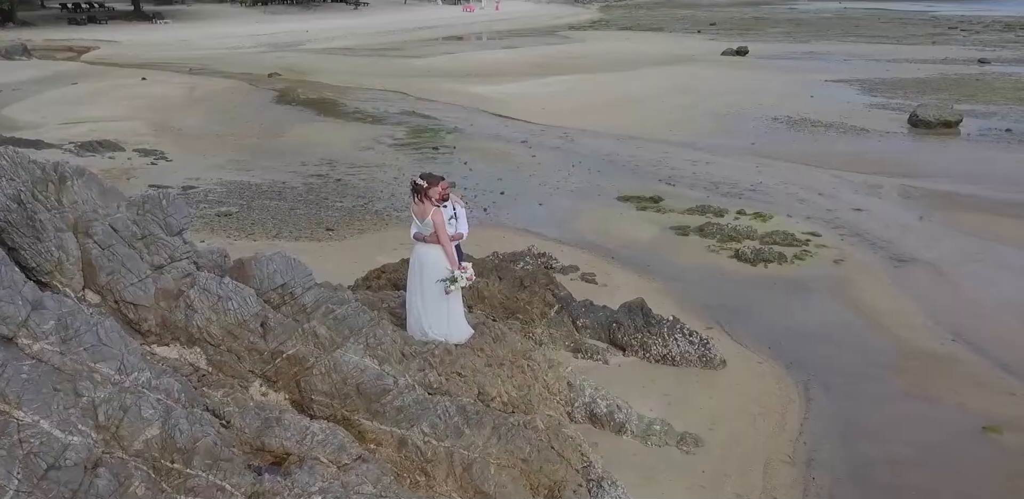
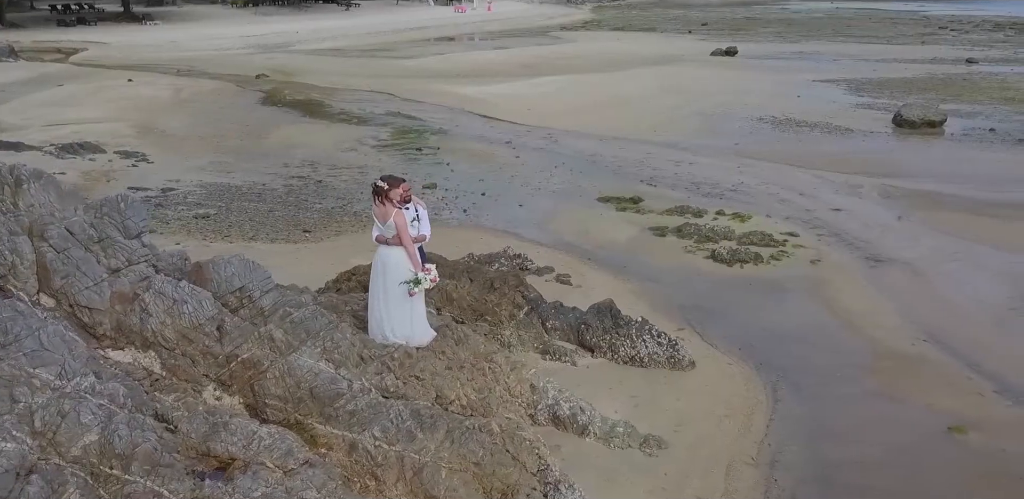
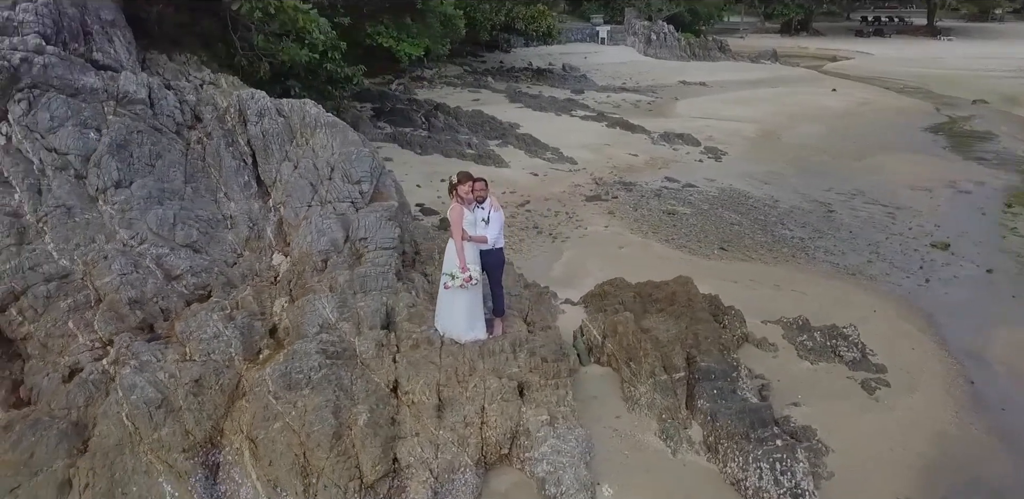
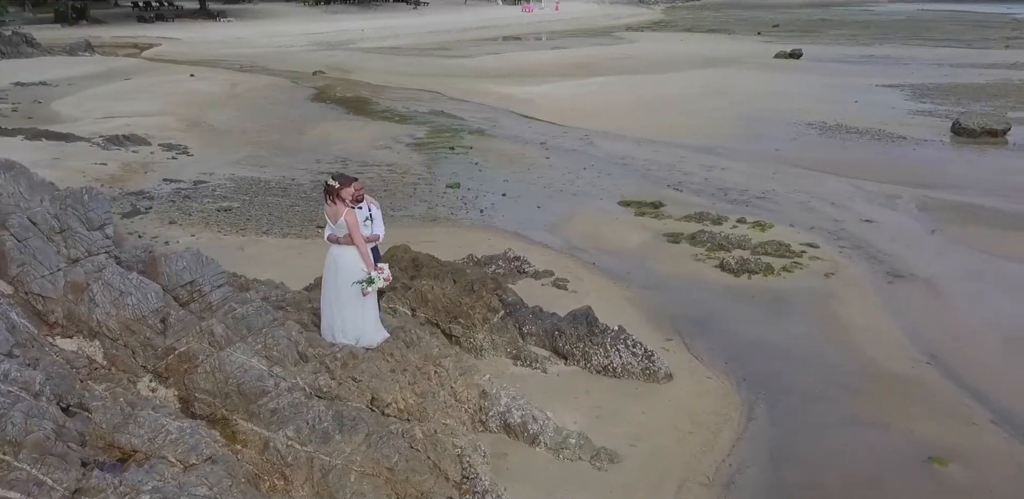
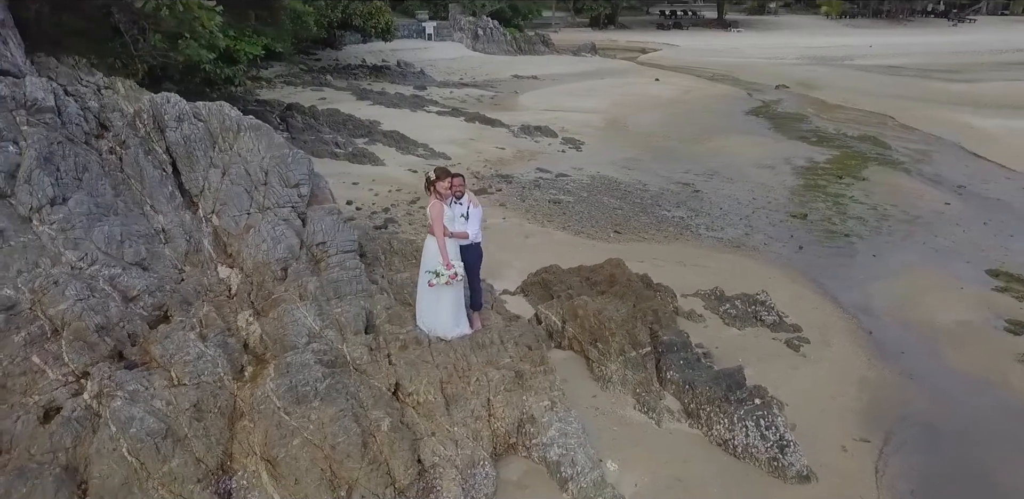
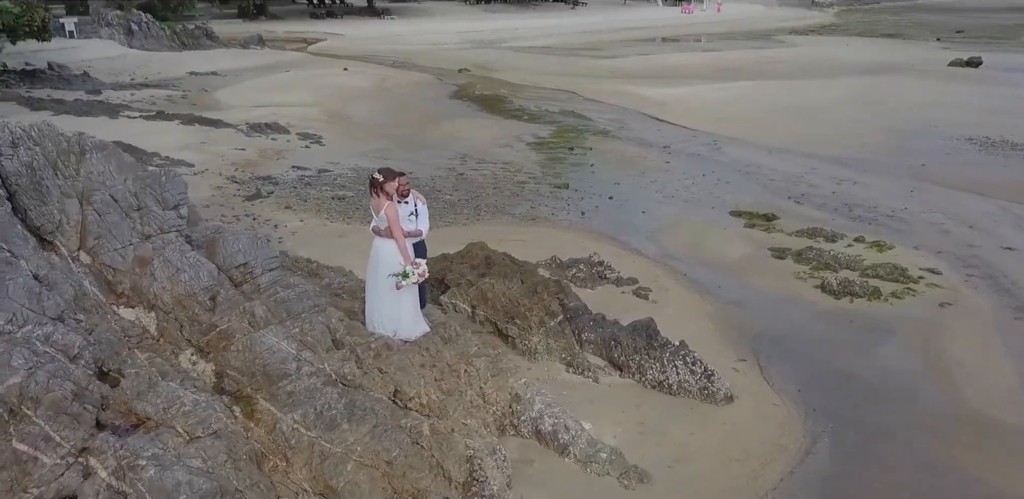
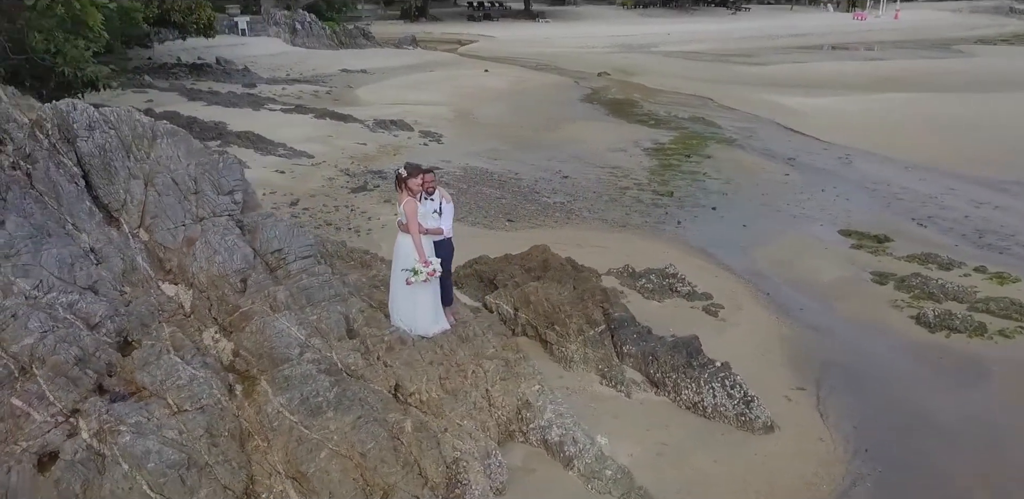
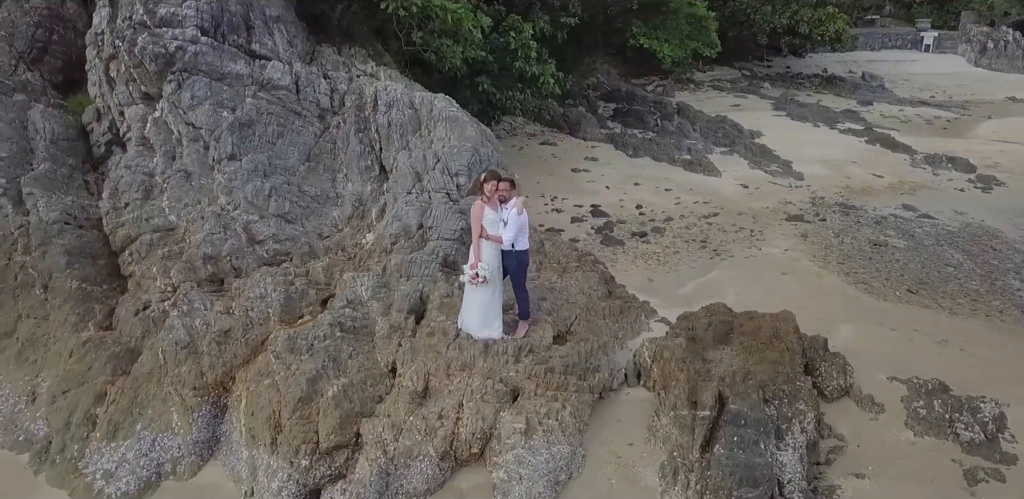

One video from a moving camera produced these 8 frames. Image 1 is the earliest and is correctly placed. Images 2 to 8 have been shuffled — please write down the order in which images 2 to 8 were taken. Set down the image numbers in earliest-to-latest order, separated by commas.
2, 4, 6, 7, 5, 3, 8
